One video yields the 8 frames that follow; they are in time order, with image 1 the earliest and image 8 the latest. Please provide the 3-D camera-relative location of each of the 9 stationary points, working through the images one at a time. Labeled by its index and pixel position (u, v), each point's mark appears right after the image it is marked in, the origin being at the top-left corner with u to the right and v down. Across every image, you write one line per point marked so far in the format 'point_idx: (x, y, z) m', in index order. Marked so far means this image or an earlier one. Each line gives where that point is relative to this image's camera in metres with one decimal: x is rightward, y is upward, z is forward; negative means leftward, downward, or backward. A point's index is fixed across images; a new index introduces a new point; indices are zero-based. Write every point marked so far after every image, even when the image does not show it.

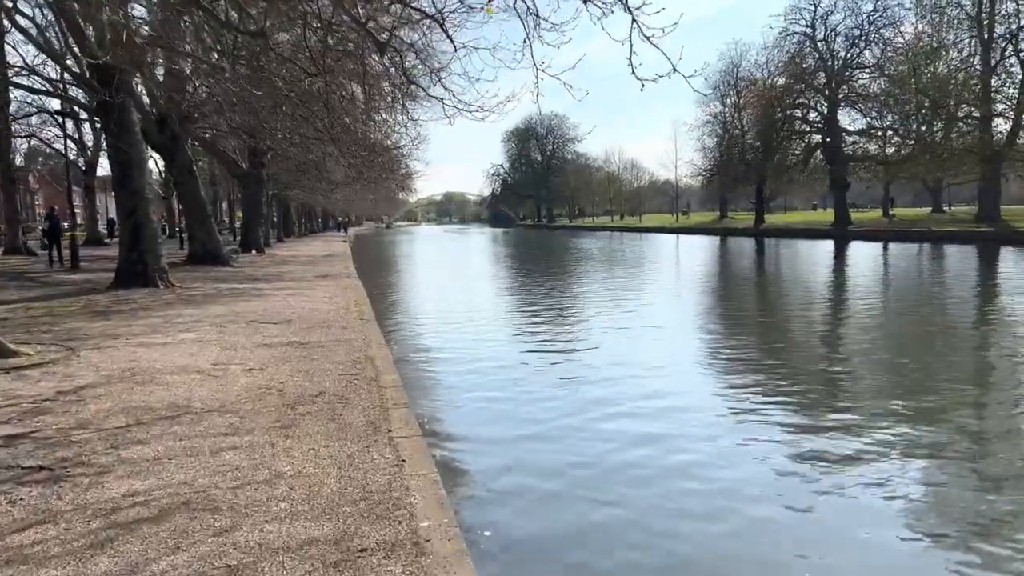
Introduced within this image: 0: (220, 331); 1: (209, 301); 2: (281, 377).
0: (-3.1, -0.4, +7.8) m
1: (-4.2, -0.2, +10.3) m
2: (-1.7, -0.7, +5.6) m
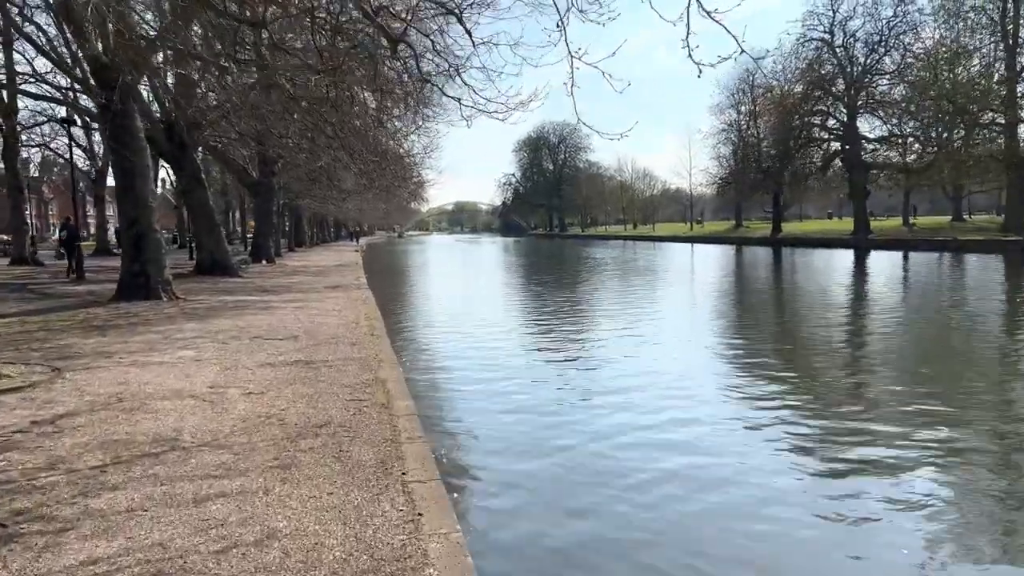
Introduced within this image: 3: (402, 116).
0: (-2.9, -0.6, +7.3) m
1: (-4.0, -0.3, +9.9) m
2: (-1.5, -0.8, +5.1) m
3: (-2.5, +4.0, +17.4) m
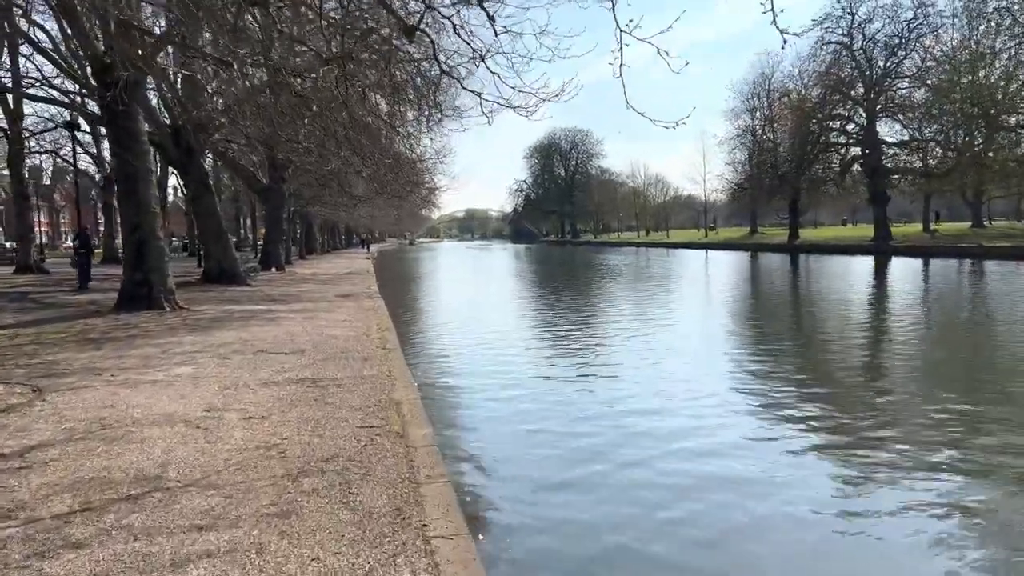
0: (-2.6, -0.7, +6.8) m
1: (-3.7, -0.5, +9.3) m
2: (-1.3, -0.8, +4.5) m
3: (-2.2, +3.9, +16.9) m
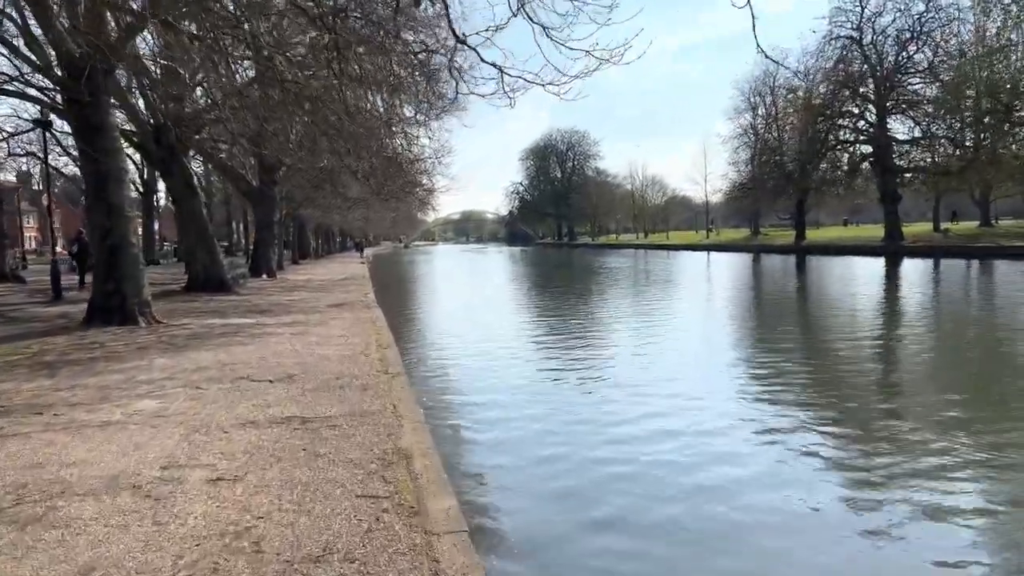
0: (-2.4, -0.8, +5.7) m
1: (-3.5, -0.6, +8.2) m
2: (-1.1, -1.0, +3.4) m
3: (-2.1, +3.7, +15.9) m
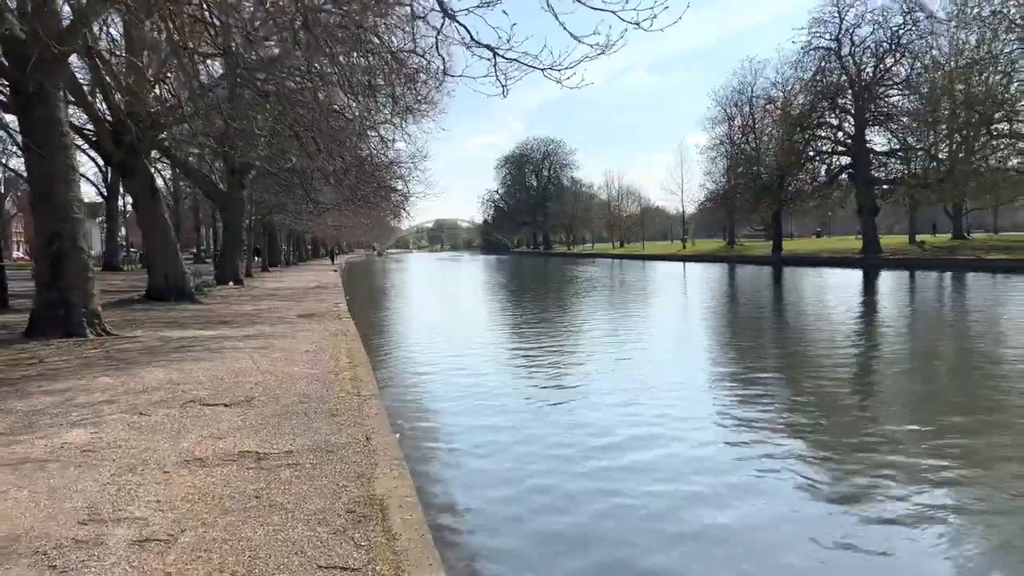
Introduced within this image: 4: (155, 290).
0: (-2.5, -0.9, +5.0) m
1: (-3.7, -0.7, +7.5) m
2: (-1.1, -1.0, +2.7) m
3: (-2.5, +3.5, +15.2) m
4: (-8.6, 0.0, +18.1) m
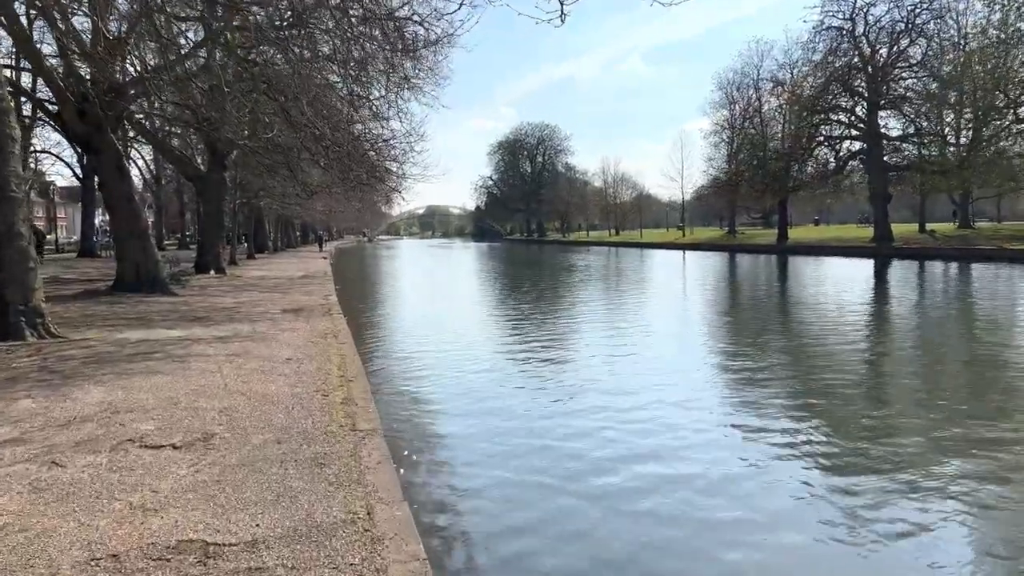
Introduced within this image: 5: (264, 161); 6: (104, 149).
0: (-2.2, -0.9, +3.5) m
1: (-3.4, -0.7, +6.0) m
2: (-0.8, -1.1, +1.3) m
3: (-2.3, +3.7, +13.7) m
4: (-8.5, +0.2, +16.6) m
5: (-6.3, +3.2, +19.2) m
6: (-8.1, +2.8, +14.9) m
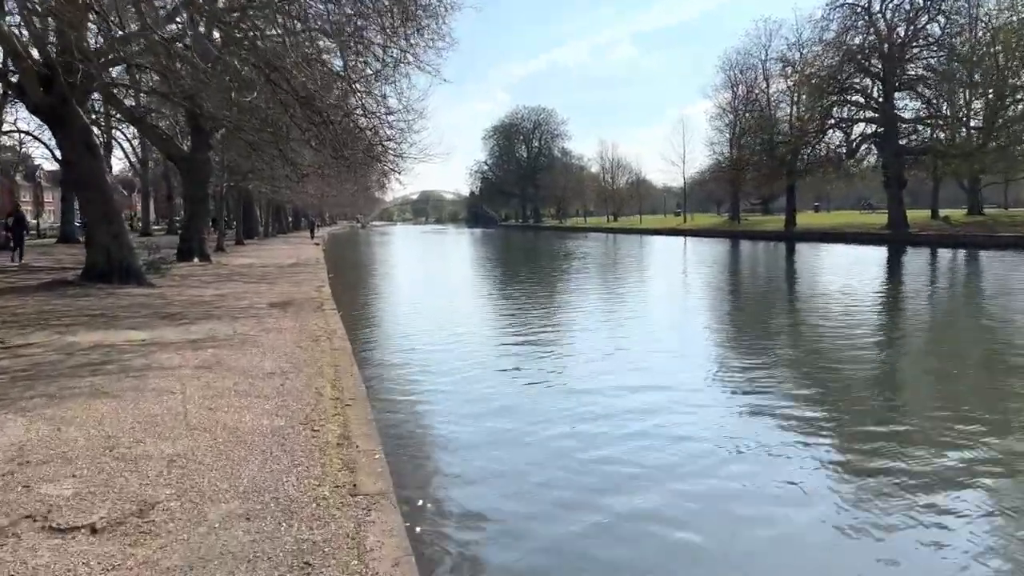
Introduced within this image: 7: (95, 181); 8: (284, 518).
0: (-2.0, -0.9, +2.3) m
1: (-3.2, -0.7, +4.7) m
2: (-0.5, -1.2, +0.1) m
3: (-2.1, +3.8, +12.3) m
4: (-8.3, +0.4, +15.3) m
5: (-6.2, +3.5, +17.8) m
6: (-7.9, +2.9, +13.5) m
7: (-7.8, +2.0, +14.1) m
8: (-0.9, -0.9, +2.9) m
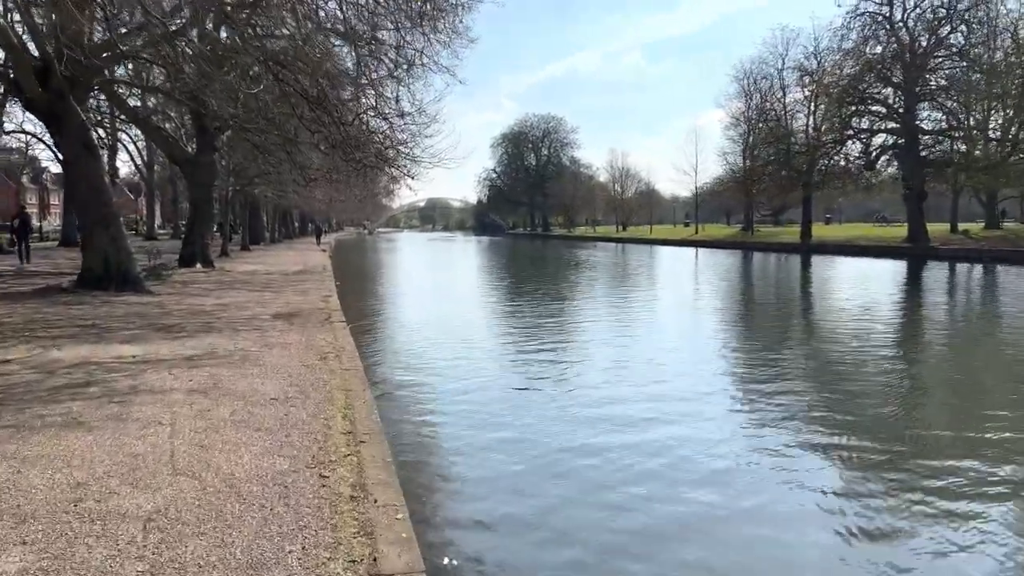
0: (-1.8, -1.0, +1.6) m
1: (-3.0, -0.7, +4.1) m
2: (-0.3, -1.2, -0.6) m
3: (-1.8, +3.6, +11.7) m
4: (-8.0, +0.3, +14.7) m
5: (-5.8, +3.3, +17.3) m
6: (-7.6, +2.8, +12.9) m
7: (-7.5, +1.9, +13.5) m
8: (-0.7, -1.0, +2.3) m
